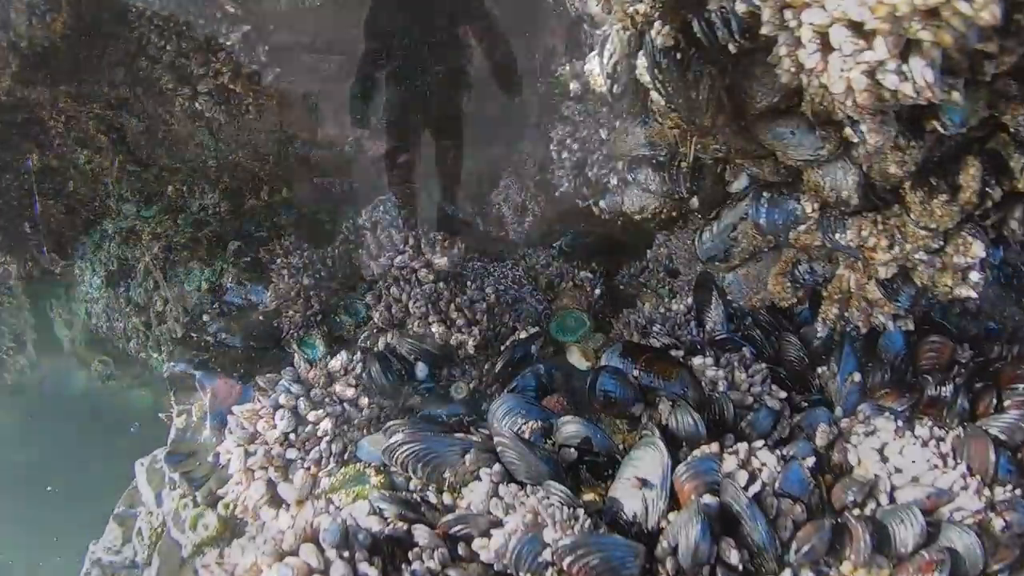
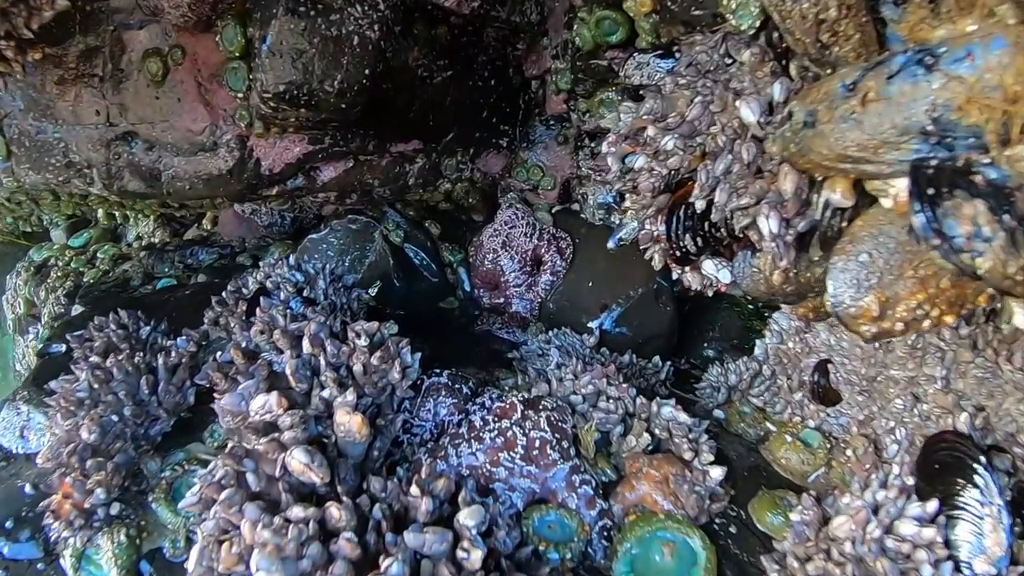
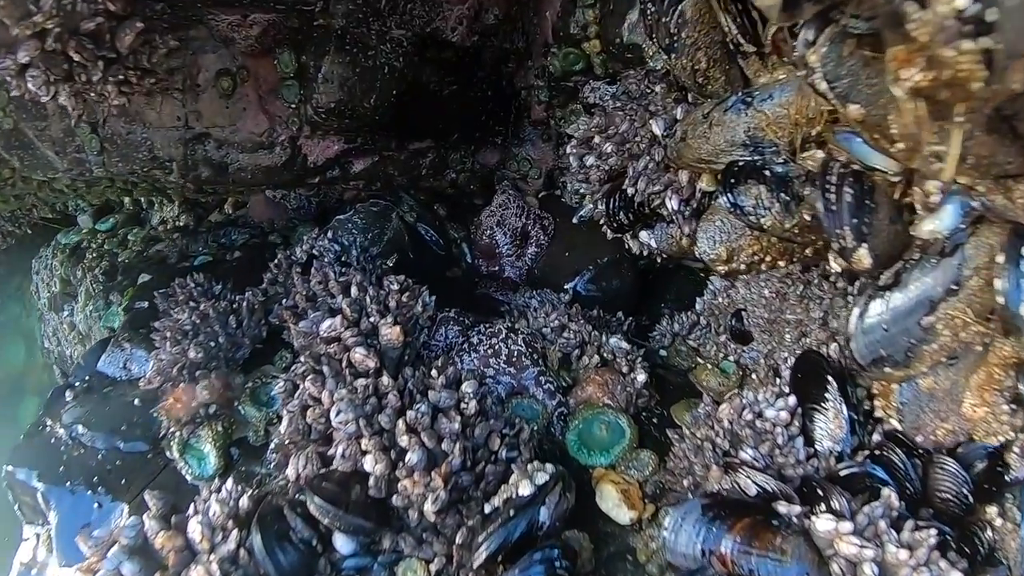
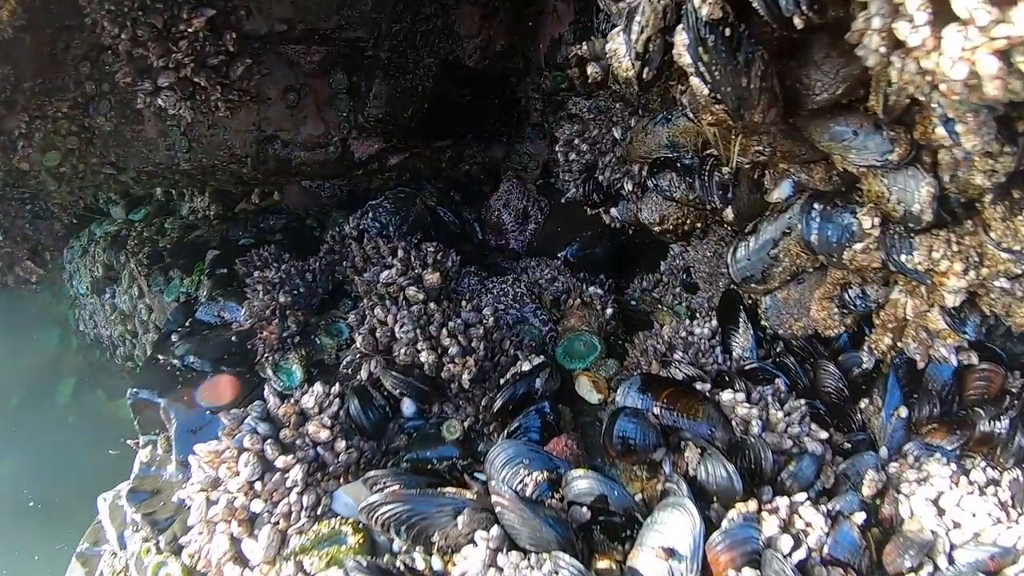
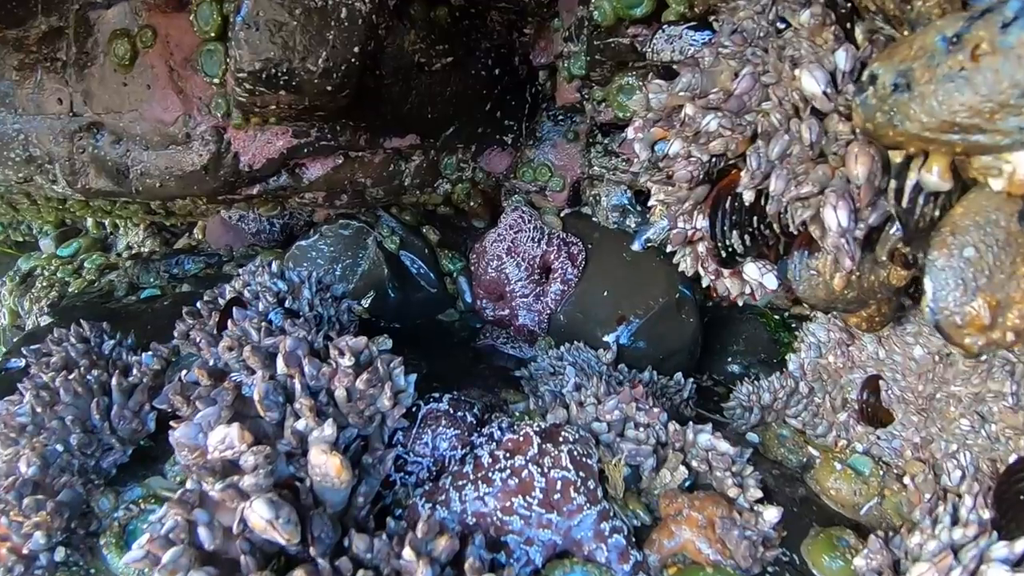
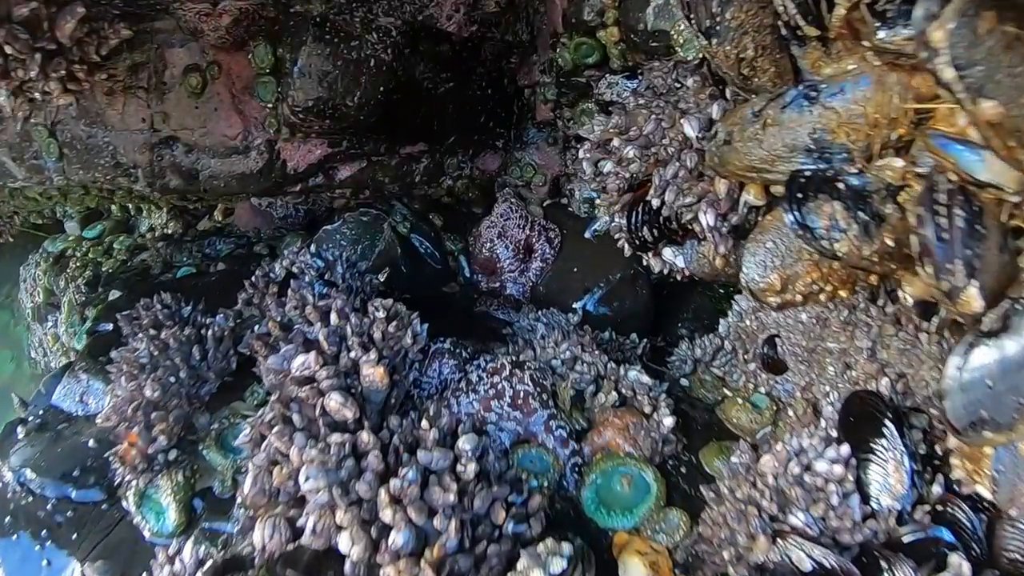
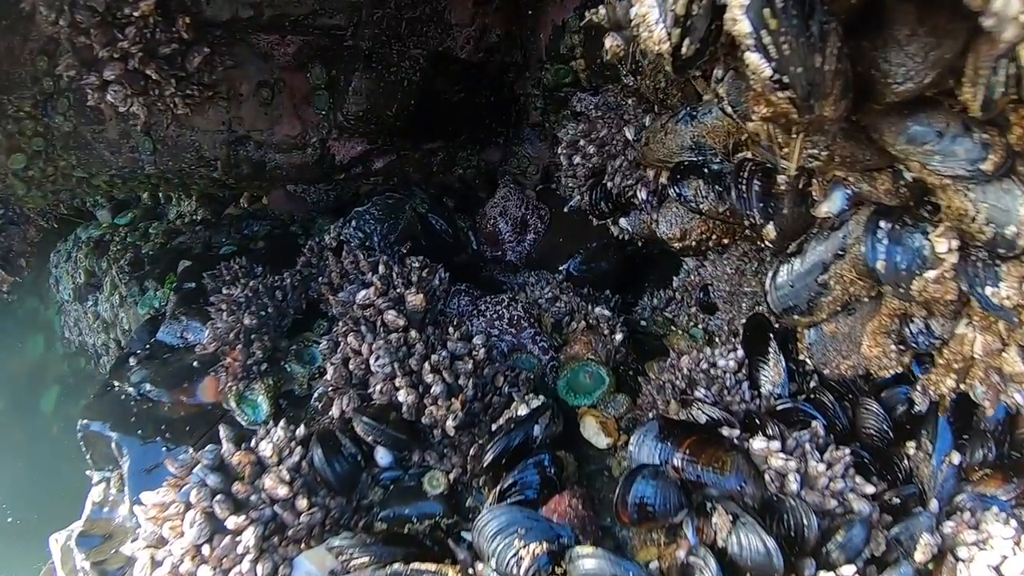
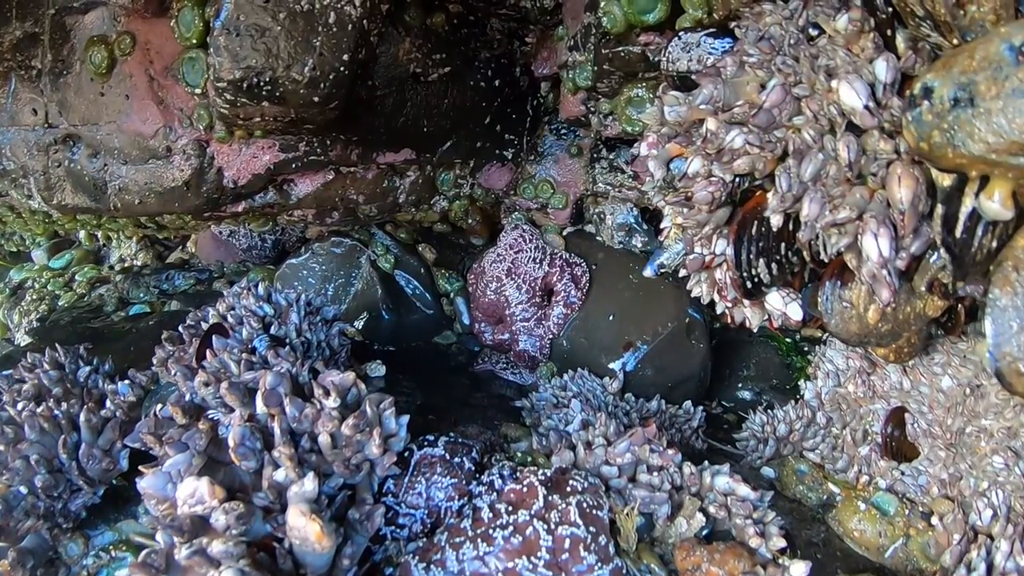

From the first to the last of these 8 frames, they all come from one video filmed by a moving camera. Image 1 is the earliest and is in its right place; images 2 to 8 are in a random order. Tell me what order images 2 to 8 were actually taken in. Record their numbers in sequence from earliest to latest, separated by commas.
4, 7, 3, 6, 2, 5, 8
